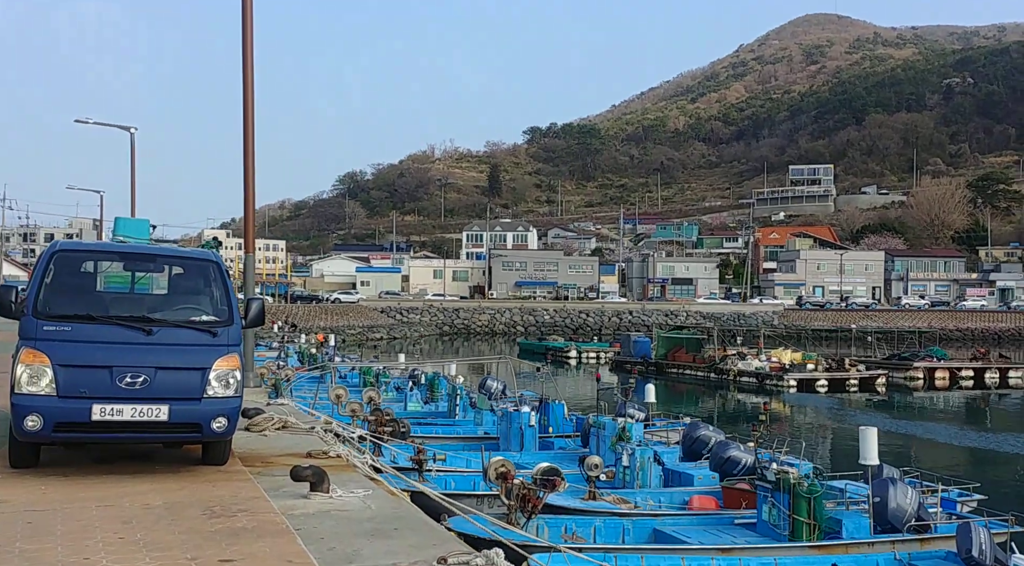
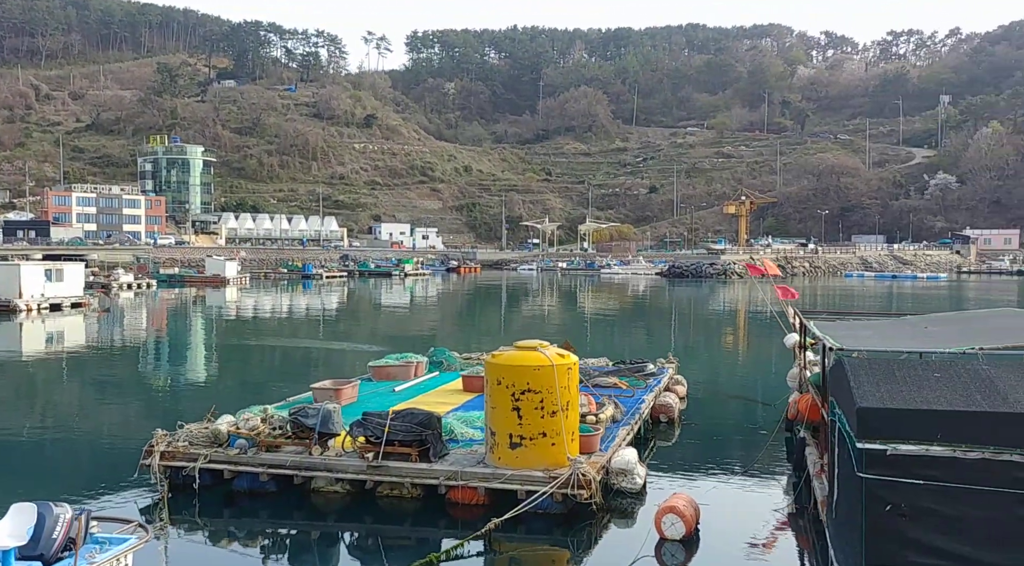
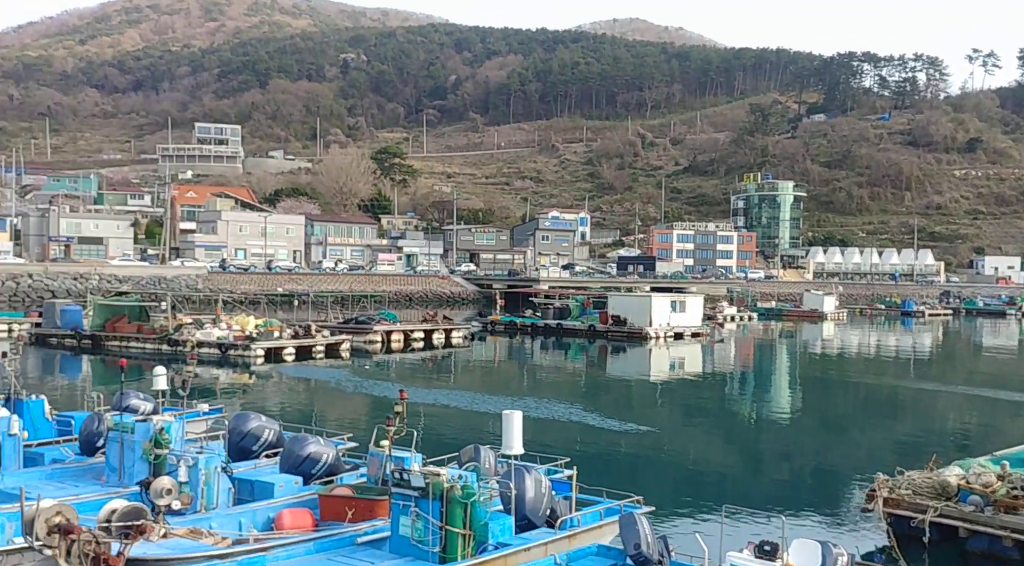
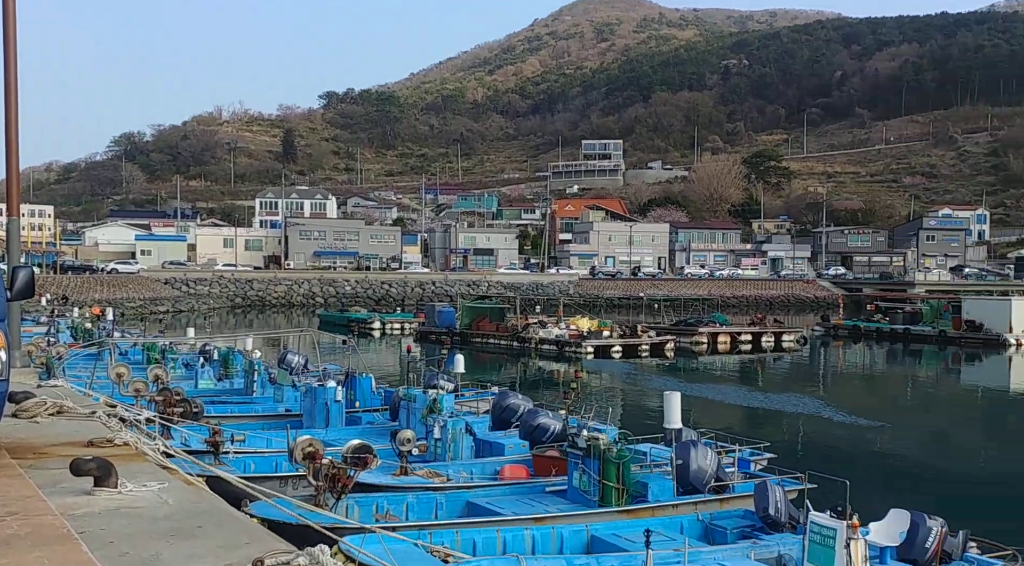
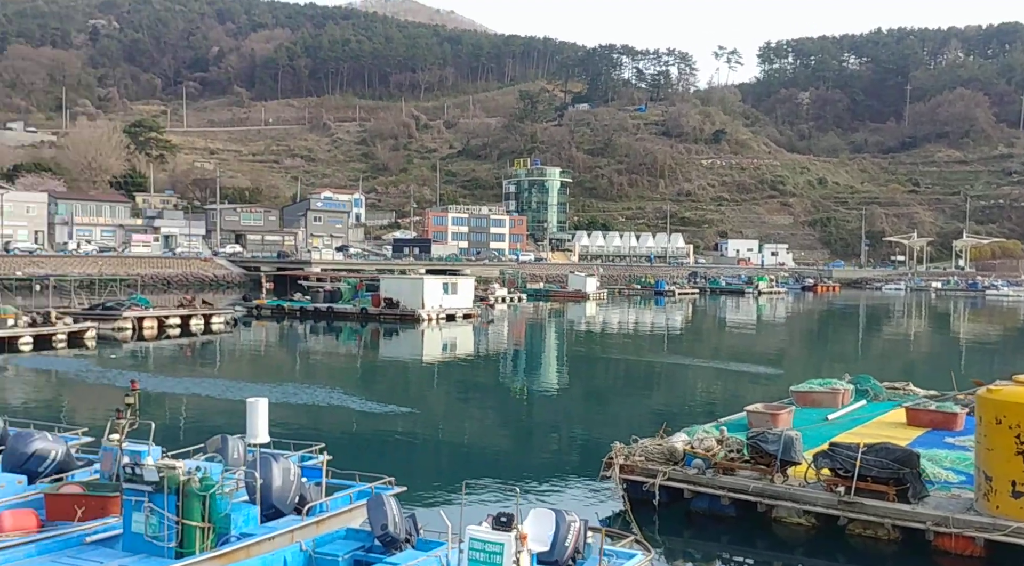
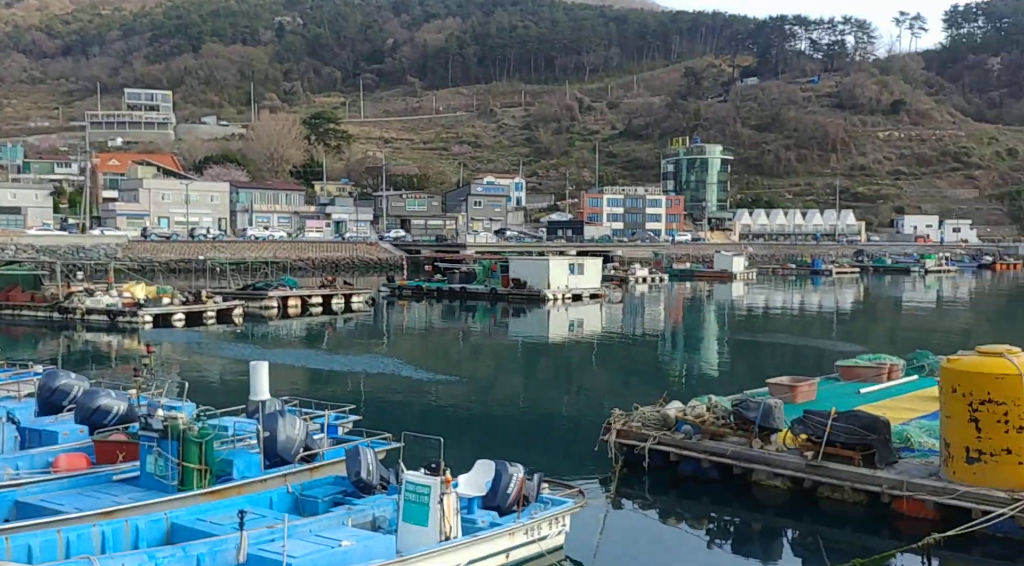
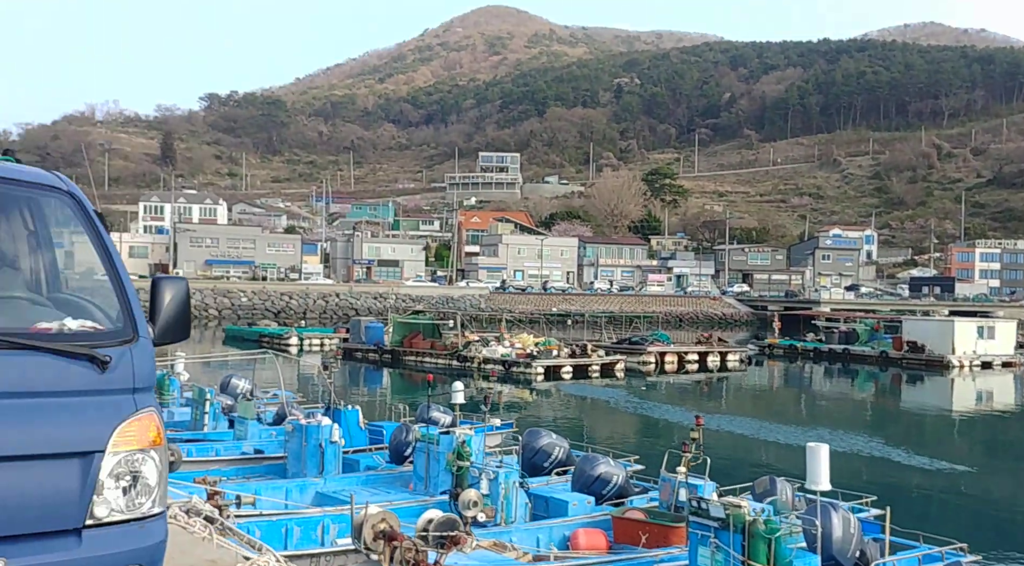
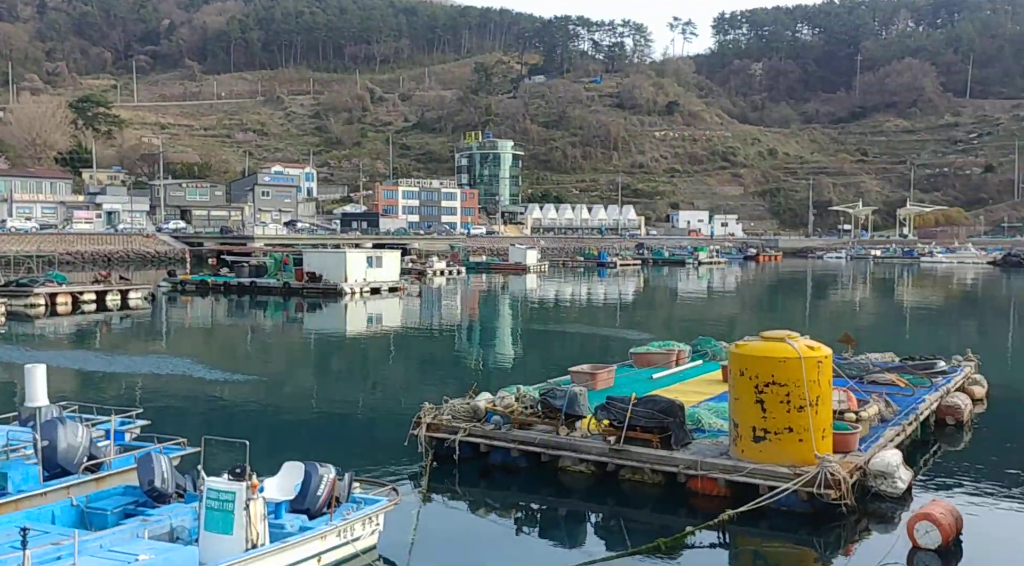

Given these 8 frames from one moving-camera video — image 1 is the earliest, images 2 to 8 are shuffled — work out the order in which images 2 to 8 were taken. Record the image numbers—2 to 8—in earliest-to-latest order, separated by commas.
4, 6, 8, 2, 5, 3, 7
